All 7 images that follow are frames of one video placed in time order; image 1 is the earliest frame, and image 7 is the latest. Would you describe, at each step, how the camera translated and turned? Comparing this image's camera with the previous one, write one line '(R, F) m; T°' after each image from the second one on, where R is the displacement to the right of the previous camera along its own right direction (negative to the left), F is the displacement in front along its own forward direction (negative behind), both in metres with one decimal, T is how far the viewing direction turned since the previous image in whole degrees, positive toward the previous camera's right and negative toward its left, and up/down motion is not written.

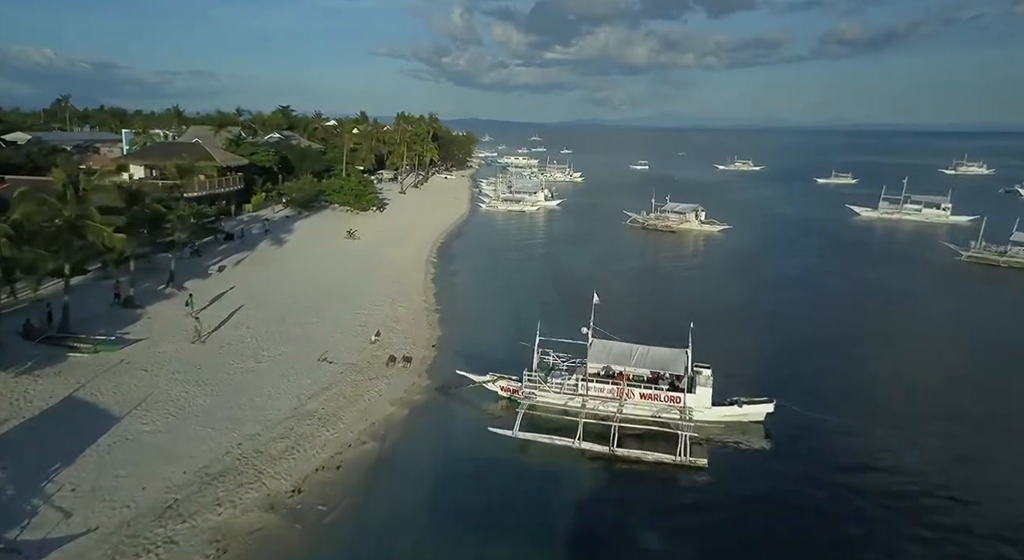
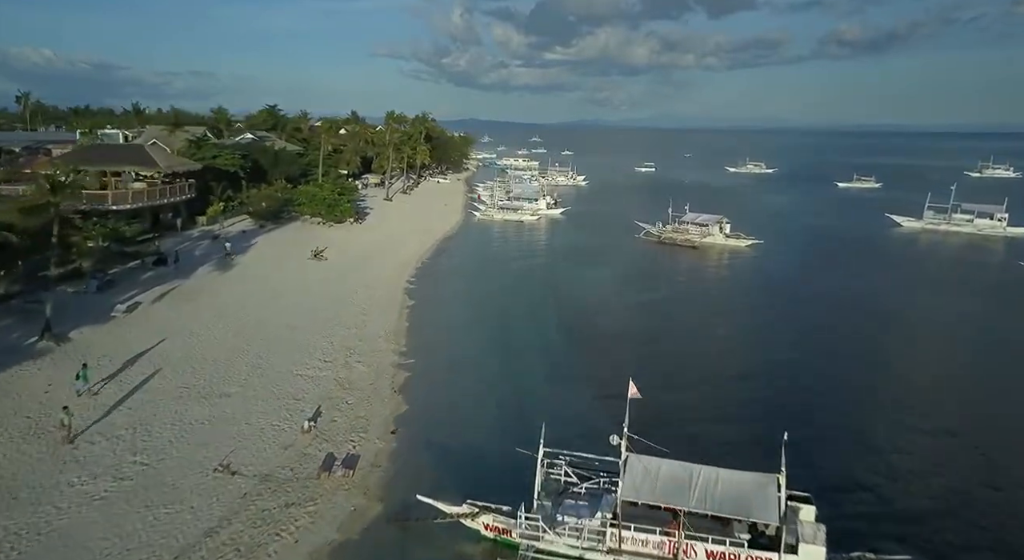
(+0.2, +8.0) m; 0°
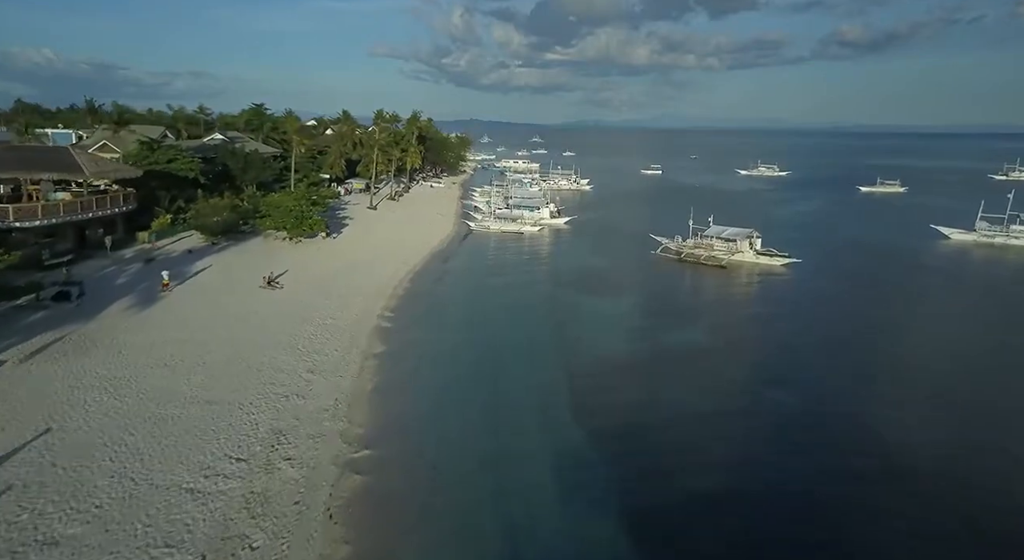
(+0.2, +7.5) m; 0°
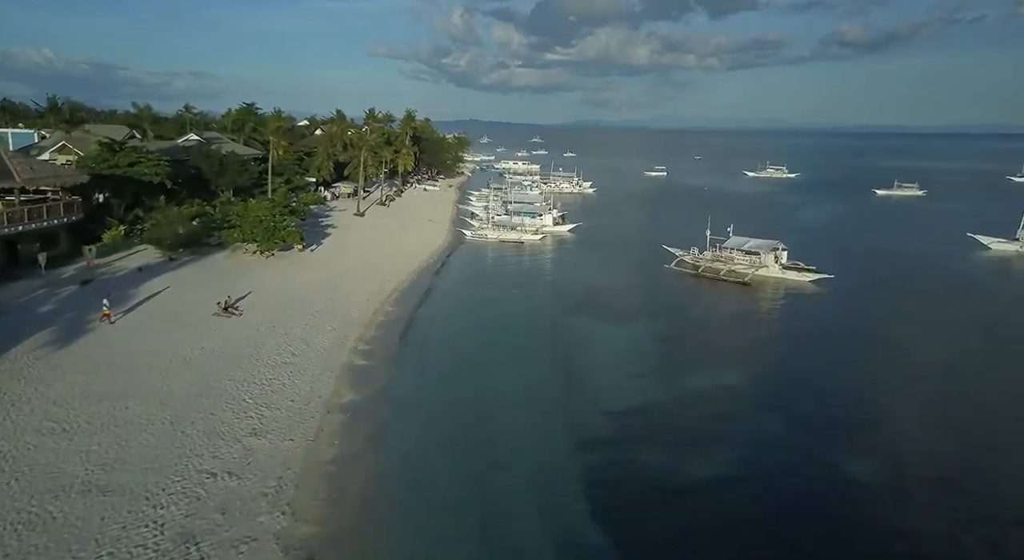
(+0.1, +5.0) m; 0°
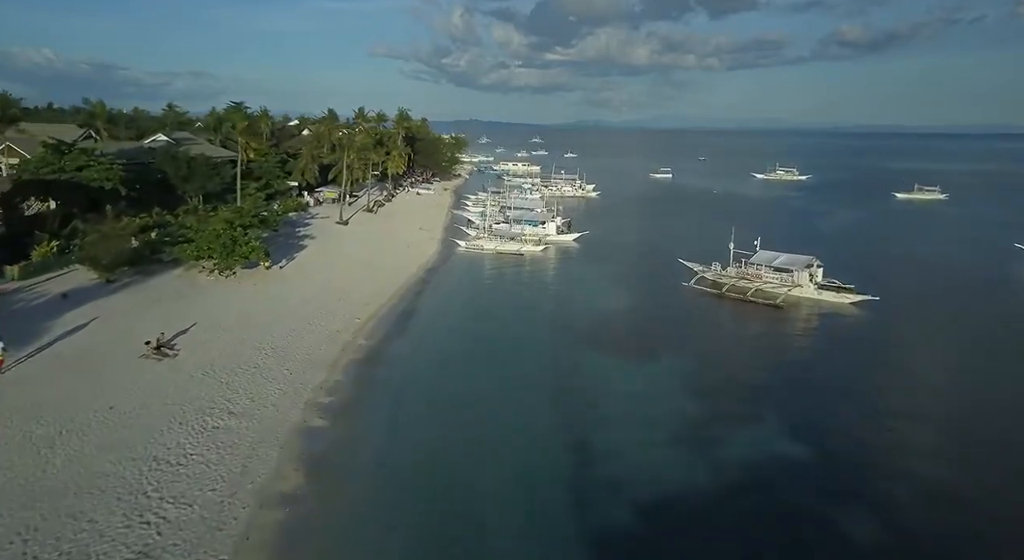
(+0.1, +5.4) m; 0°
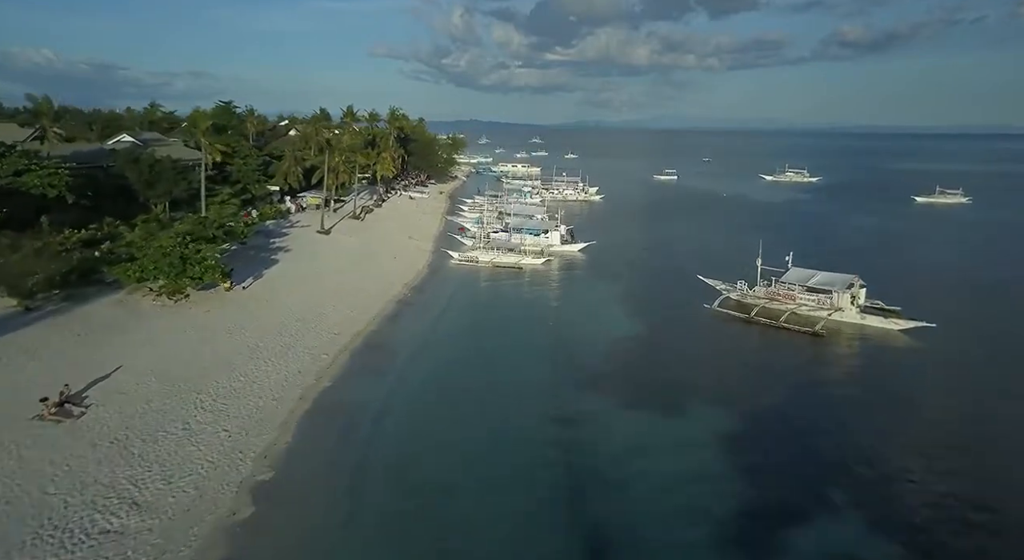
(+0.1, +5.0) m; 0°
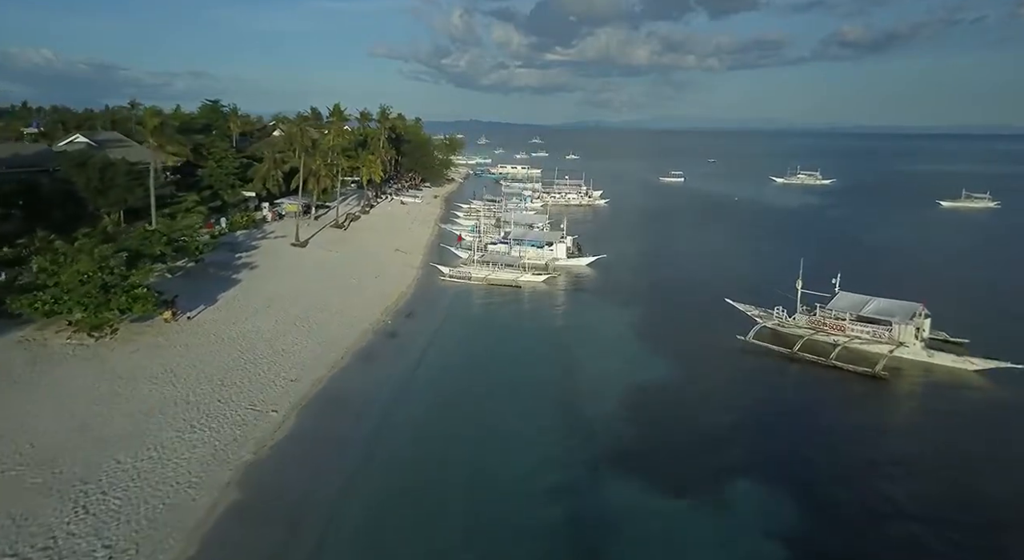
(+0.1, +5.4) m; 0°
